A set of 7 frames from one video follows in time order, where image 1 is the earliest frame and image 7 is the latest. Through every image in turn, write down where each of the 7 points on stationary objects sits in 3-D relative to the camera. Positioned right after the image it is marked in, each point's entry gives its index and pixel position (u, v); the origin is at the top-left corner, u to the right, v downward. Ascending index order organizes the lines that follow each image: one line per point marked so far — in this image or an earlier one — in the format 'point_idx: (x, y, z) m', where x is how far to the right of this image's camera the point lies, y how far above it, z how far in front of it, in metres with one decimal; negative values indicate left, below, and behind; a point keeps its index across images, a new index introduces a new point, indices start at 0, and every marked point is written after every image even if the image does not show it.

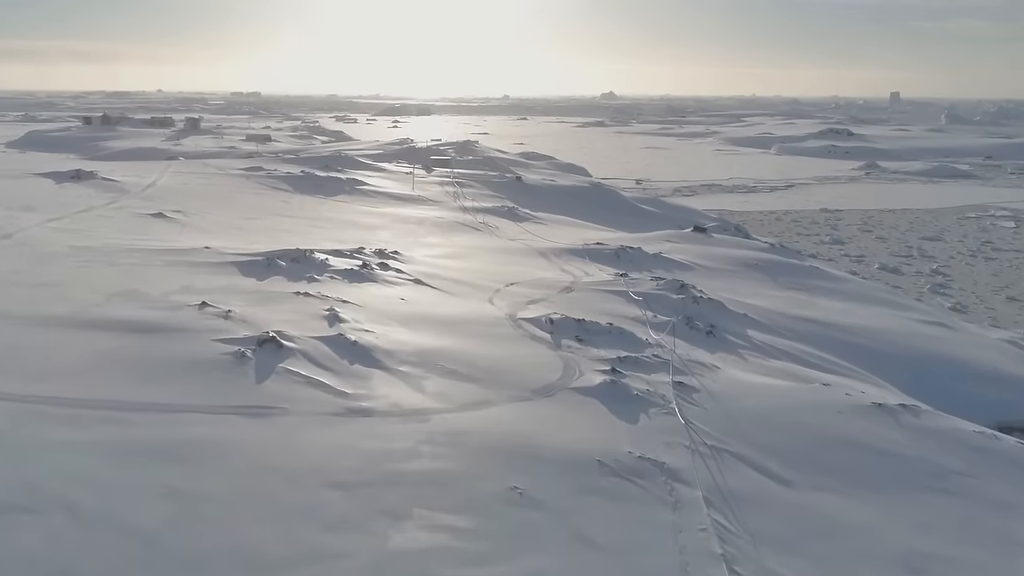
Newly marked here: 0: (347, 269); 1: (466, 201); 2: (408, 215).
0: (-2.2, +0.2, +10.0) m
1: (-1.2, +2.3, +19.8) m
2: (-2.3, +1.6, +17.0) m
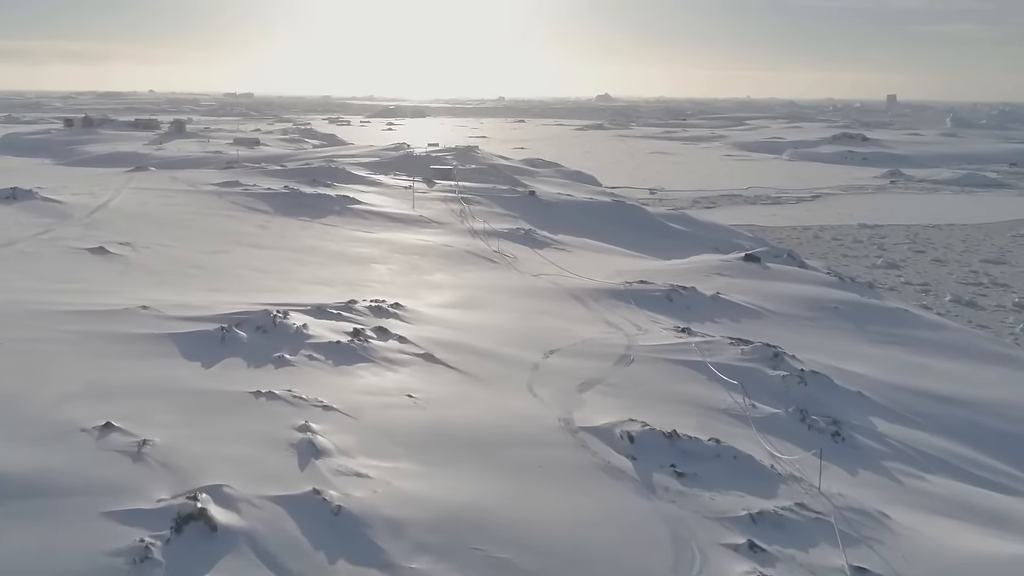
0: (-1.7, -0.5, +7.2) m
1: (-0.9, +1.5, +17.1) m
2: (-1.9, +0.9, +14.3) m
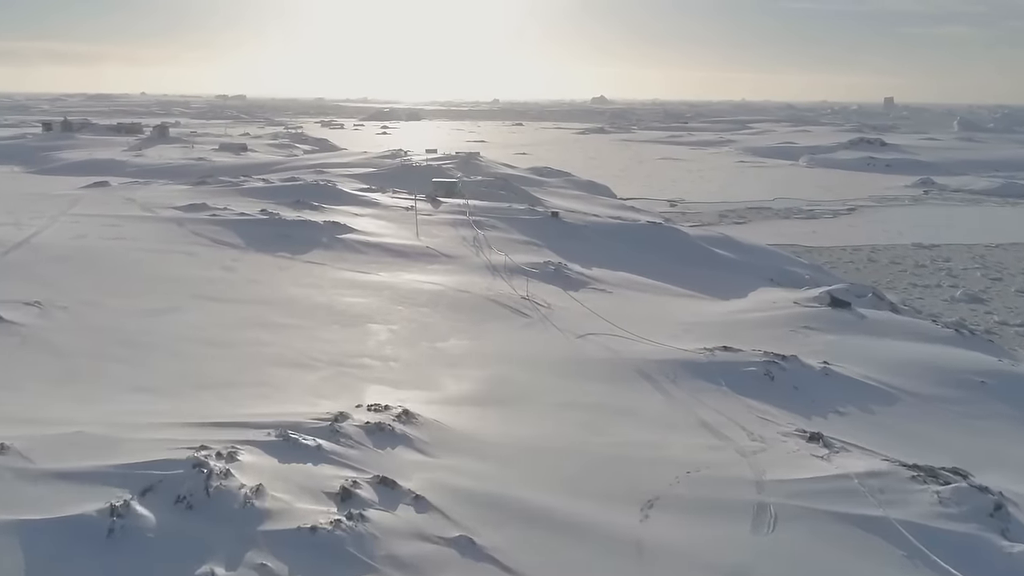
0: (-1.2, -1.4, +4.2) m
1: (-0.4, +0.6, +14.1) m
2: (-1.4, 0.0, +11.3) m
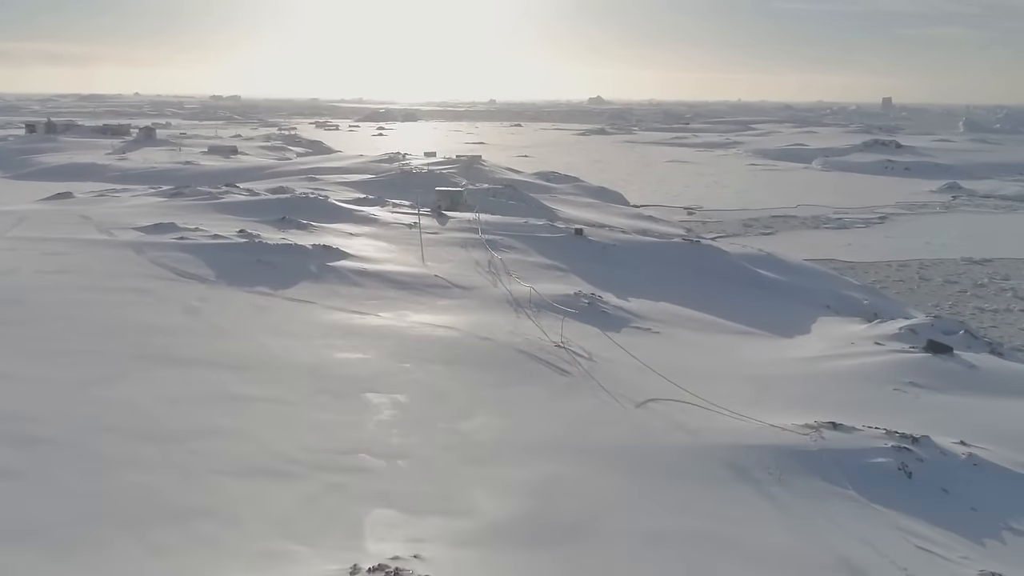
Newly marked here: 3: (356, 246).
0: (-0.7, -1.9, +2.0) m
1: (0.0, +0.1, +11.9) m
2: (-1.0, -0.6, +9.1) m
3: (-2.6, +0.7, +12.7) m
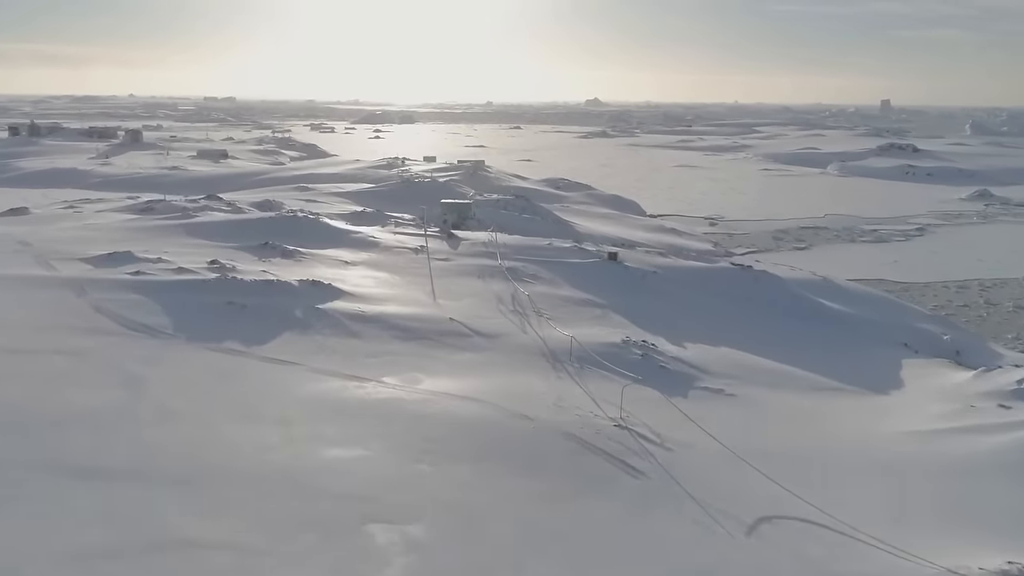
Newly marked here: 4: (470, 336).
0: (-0.3, -2.5, -0.2) m
1: (+0.4, -0.5, +9.7) m
2: (-0.6, -1.1, +6.9) m
3: (-2.2, +0.1, +10.5) m
4: (-0.5, -0.6, +9.1) m
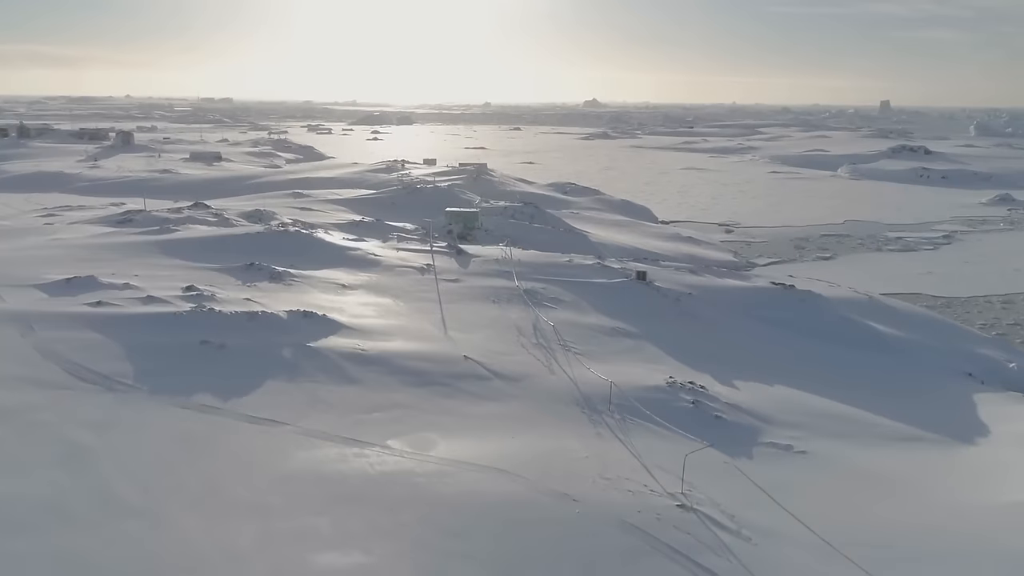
0: (0.0, -2.8, -1.5) m
1: (+0.7, -0.9, +8.3) m
2: (-0.3, -1.5, +5.5) m
3: (-2.0, -0.2, +9.1) m
4: (-0.2, -0.9, +7.7) m
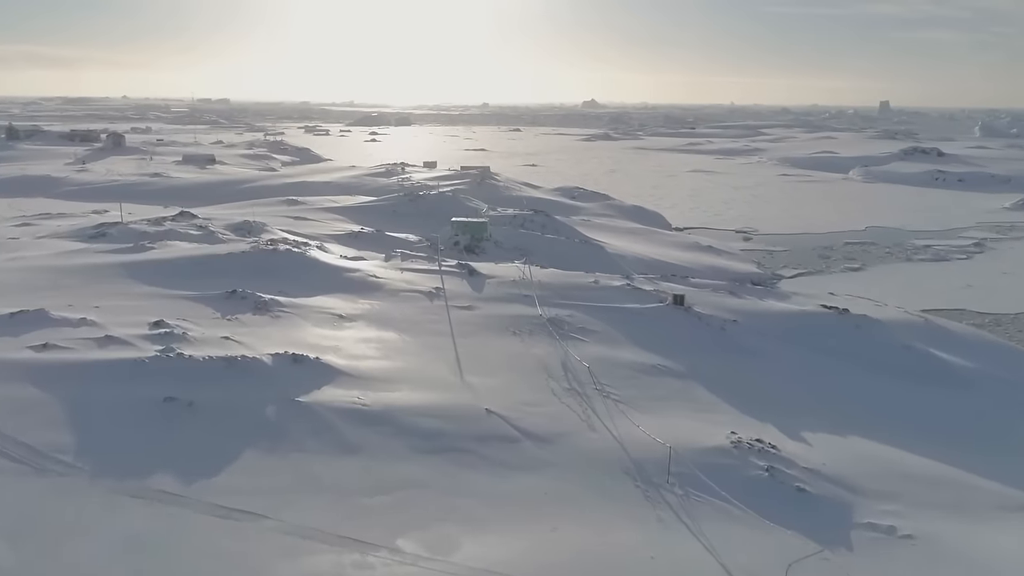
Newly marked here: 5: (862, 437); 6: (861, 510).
0: (+0.3, -3.2, -2.9) m
1: (+1.0, -1.2, +7.0) m
2: (0.0, -1.8, +4.1) m
3: (-1.7, -0.6, +7.8) m
4: (+0.1, -1.3, +6.3) m
5: (+3.7, -1.5, +7.9) m
6: (+2.8, -1.8, +6.0) m
